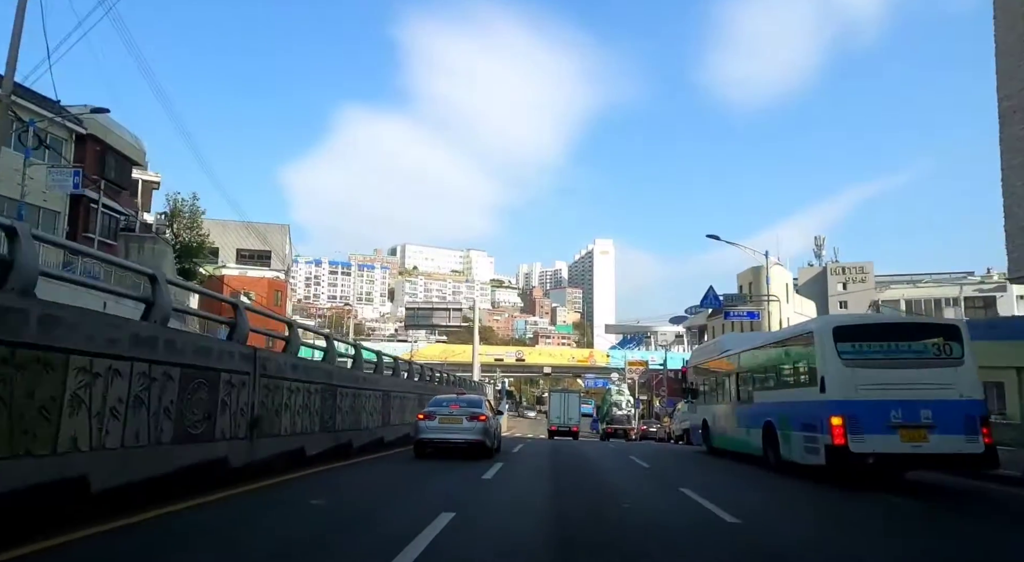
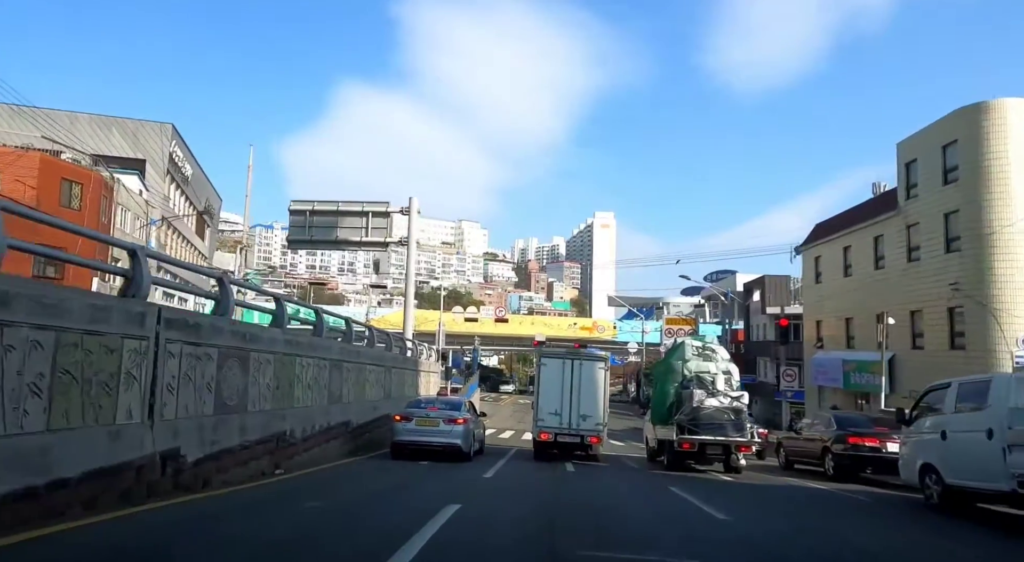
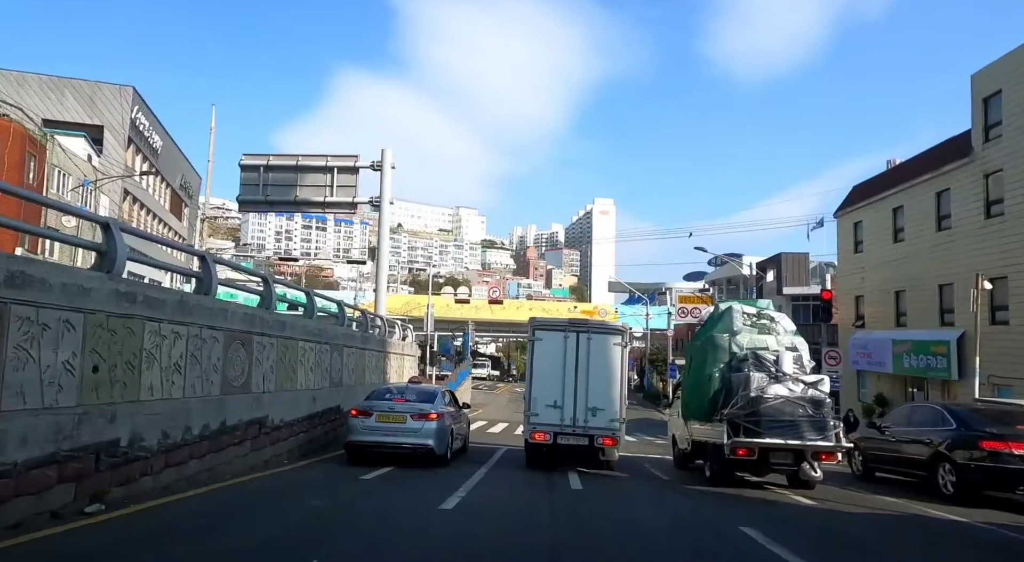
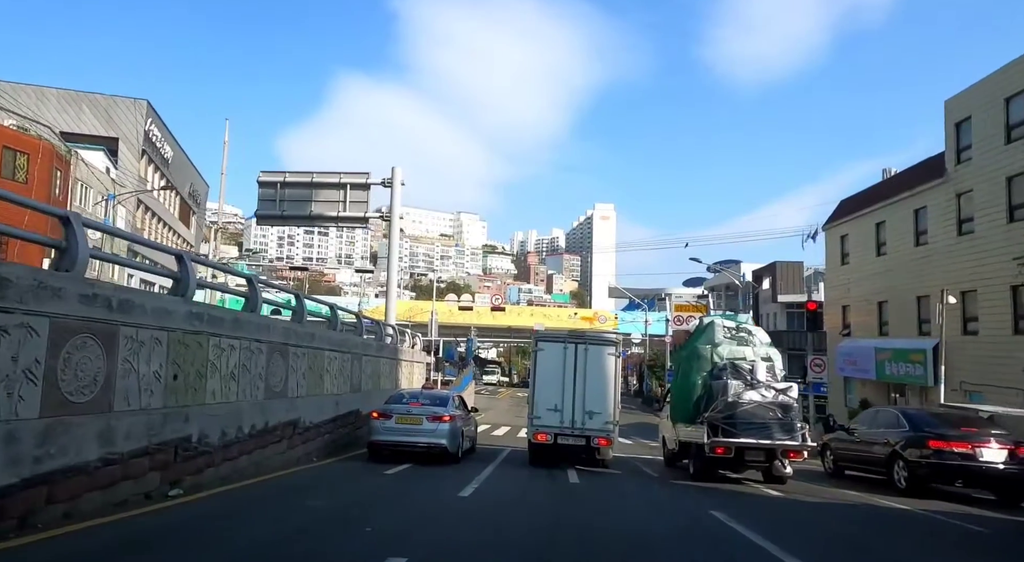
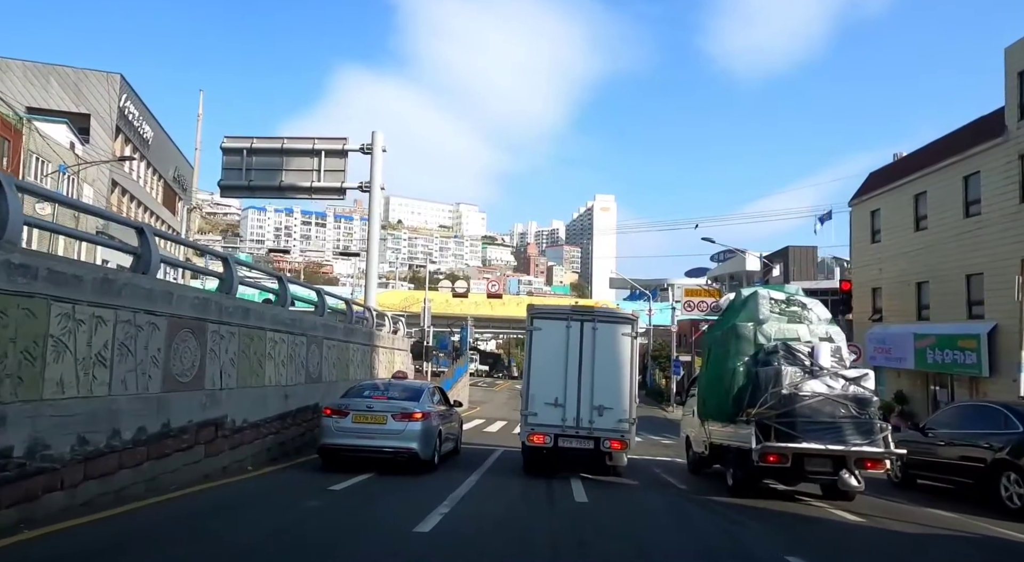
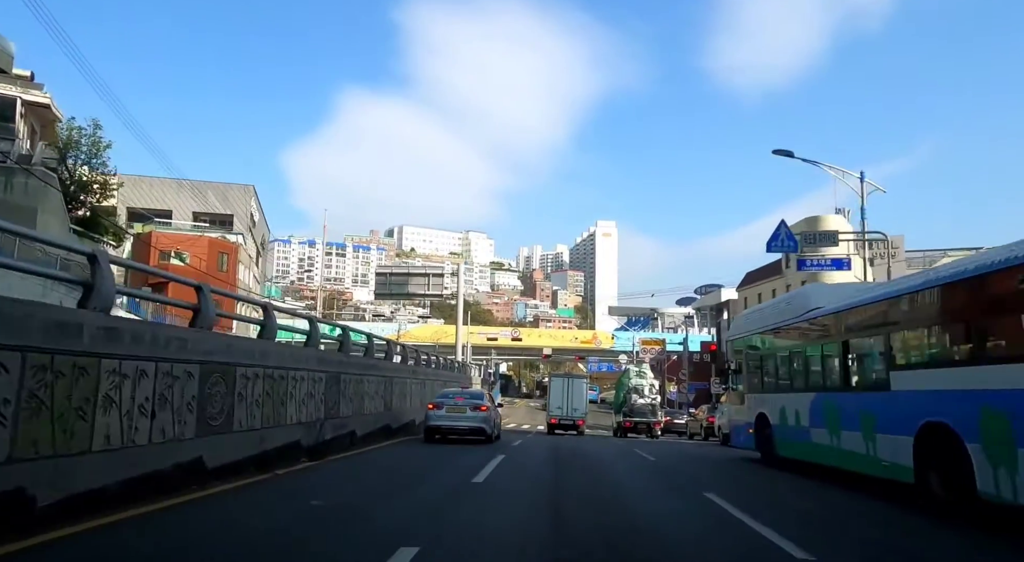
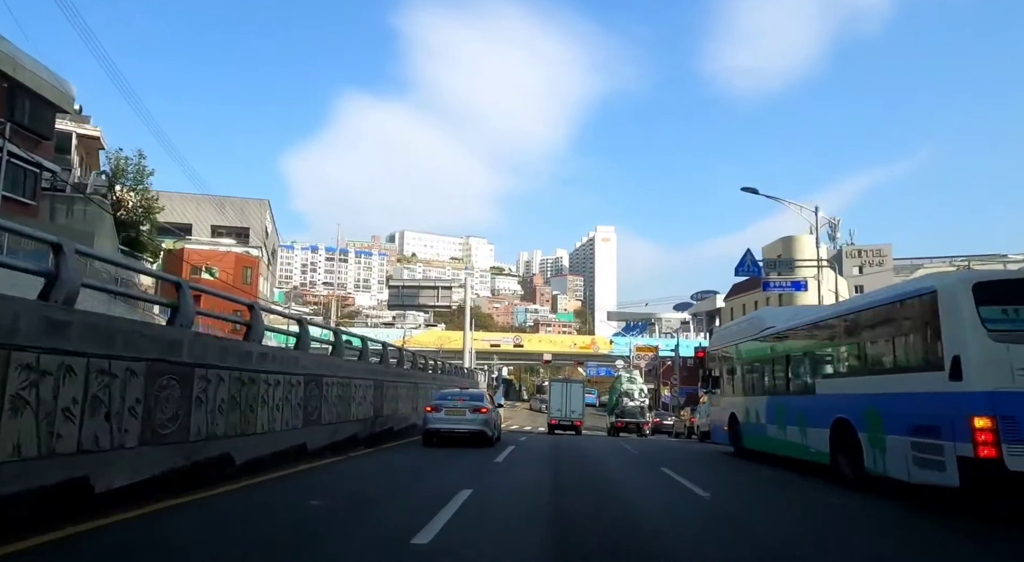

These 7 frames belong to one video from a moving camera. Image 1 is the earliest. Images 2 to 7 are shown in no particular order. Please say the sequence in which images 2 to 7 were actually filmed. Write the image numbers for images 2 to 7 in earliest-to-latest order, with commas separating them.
7, 6, 2, 4, 3, 5
